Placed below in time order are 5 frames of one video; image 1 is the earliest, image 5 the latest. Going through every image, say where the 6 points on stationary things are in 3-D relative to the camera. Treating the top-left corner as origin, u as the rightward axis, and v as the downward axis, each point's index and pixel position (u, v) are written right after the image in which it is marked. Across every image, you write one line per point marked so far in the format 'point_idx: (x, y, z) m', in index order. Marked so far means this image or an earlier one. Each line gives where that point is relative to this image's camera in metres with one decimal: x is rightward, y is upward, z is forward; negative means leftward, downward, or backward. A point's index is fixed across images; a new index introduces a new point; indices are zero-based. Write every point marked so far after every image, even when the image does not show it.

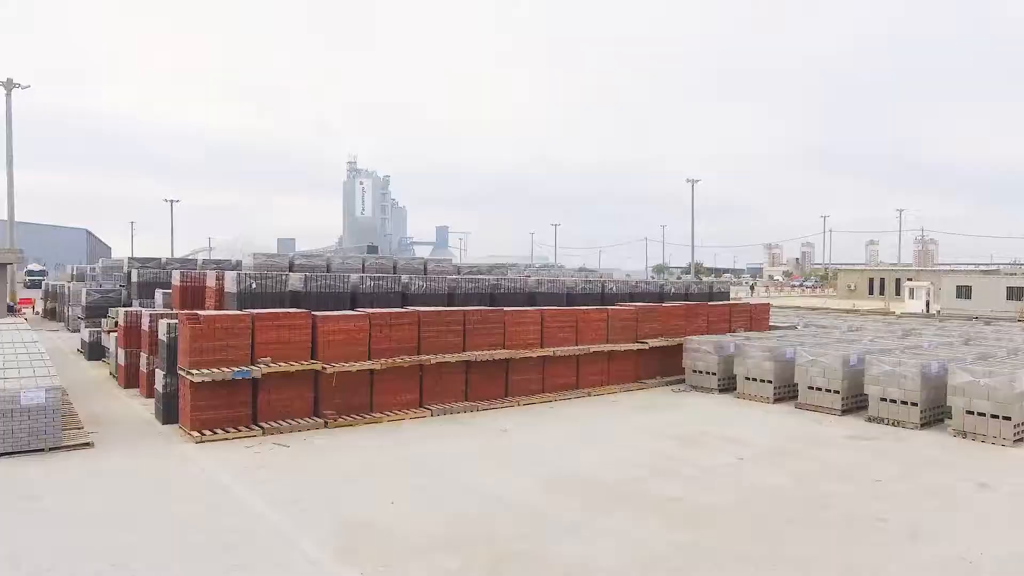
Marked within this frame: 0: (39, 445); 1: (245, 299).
0: (-5.1, -1.7, +7.0) m
1: (-3.8, -0.2, +9.1) m
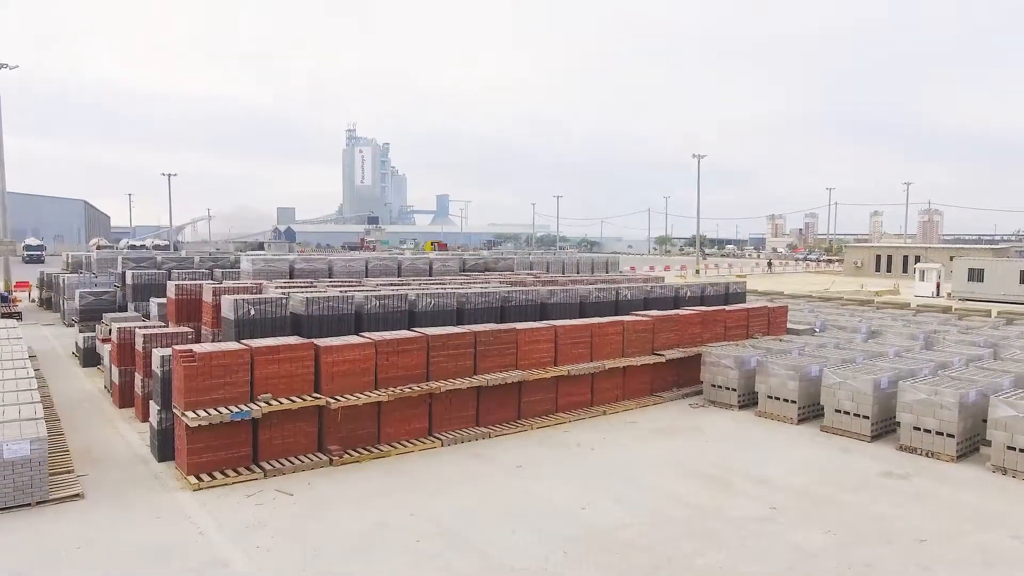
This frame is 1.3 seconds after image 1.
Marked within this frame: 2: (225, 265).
0: (-4.9, -2.1, +6.6) m
1: (-3.6, -0.5, +8.6) m
2: (-7.3, +0.6, +16.4) m
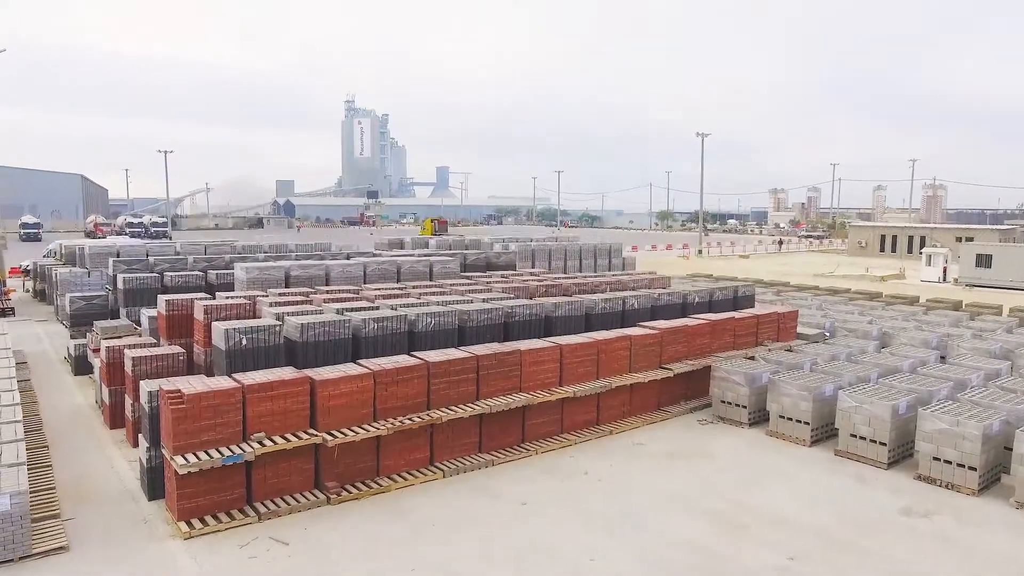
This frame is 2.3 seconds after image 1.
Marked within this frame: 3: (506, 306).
0: (-4.9, -2.6, +6.2) m
1: (-3.5, -0.9, +8.2) m
2: (-7.2, +0.6, +15.9) m
3: (-0.1, -0.3, +10.7) m
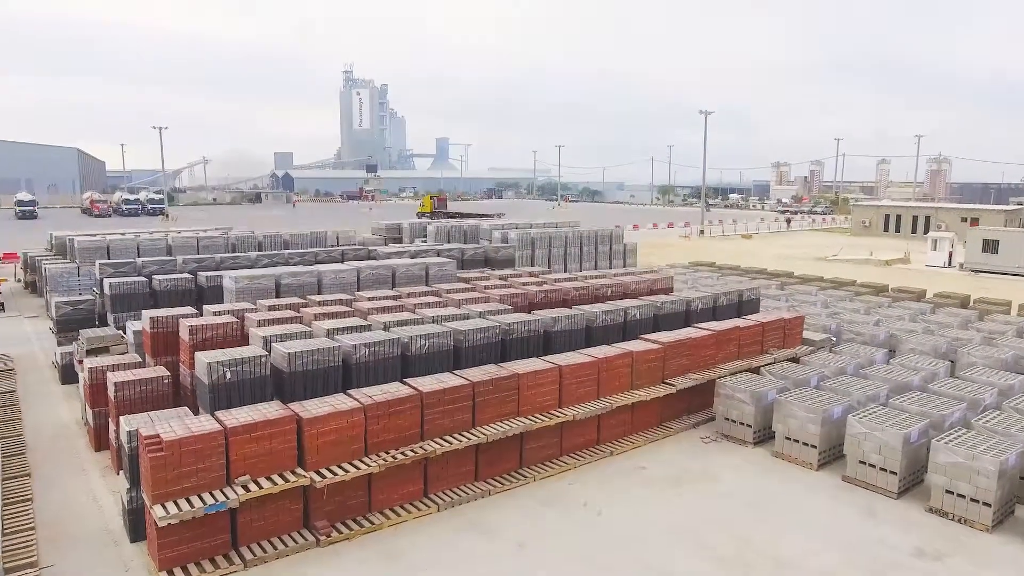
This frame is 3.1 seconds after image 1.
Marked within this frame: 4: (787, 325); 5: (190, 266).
0: (-4.9, -3.0, +5.9) m
1: (-3.6, -1.2, +7.8) m
2: (-7.3, +0.5, +15.5) m
3: (-0.1, -0.6, +10.3) m
4: (+5.8, -0.8, +13.6) m
5: (-7.7, +0.5, +15.4) m
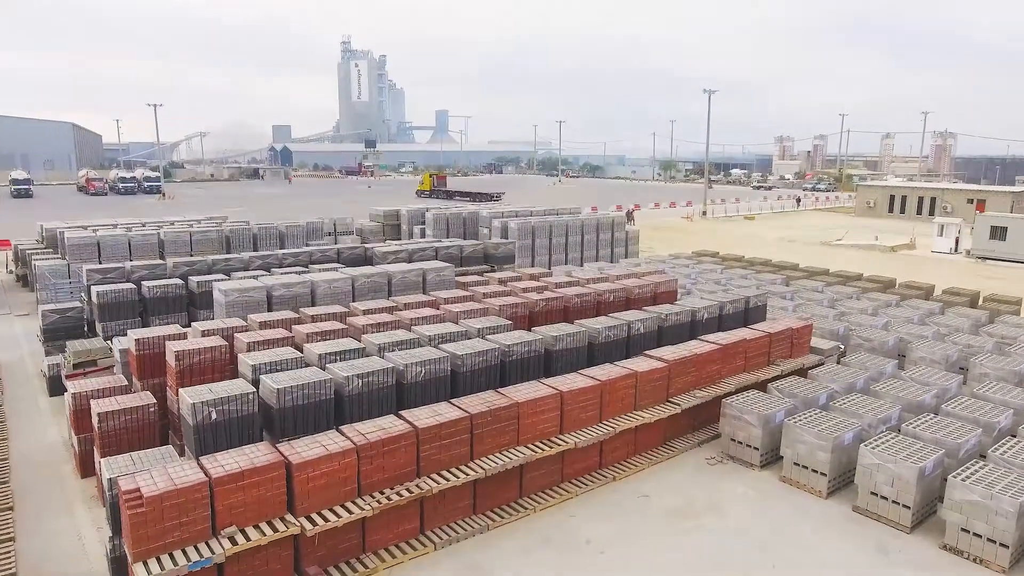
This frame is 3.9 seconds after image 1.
0: (-4.9, -3.5, +5.7) m
1: (-3.6, -1.6, +7.5) m
2: (-7.3, +0.4, +15.1) m
3: (-0.1, -0.9, +9.9) m
4: (+5.8, -1.0, +13.2) m
5: (-7.7, +0.4, +15.0) m
